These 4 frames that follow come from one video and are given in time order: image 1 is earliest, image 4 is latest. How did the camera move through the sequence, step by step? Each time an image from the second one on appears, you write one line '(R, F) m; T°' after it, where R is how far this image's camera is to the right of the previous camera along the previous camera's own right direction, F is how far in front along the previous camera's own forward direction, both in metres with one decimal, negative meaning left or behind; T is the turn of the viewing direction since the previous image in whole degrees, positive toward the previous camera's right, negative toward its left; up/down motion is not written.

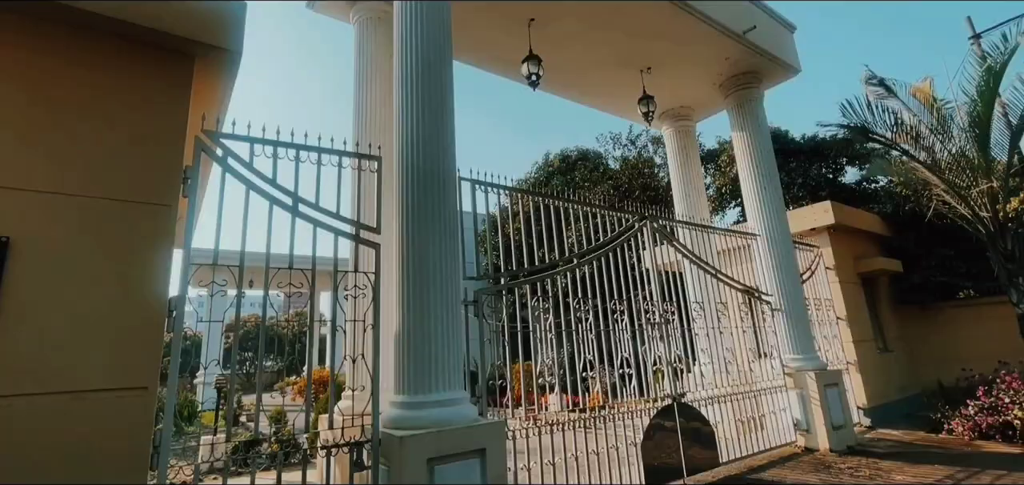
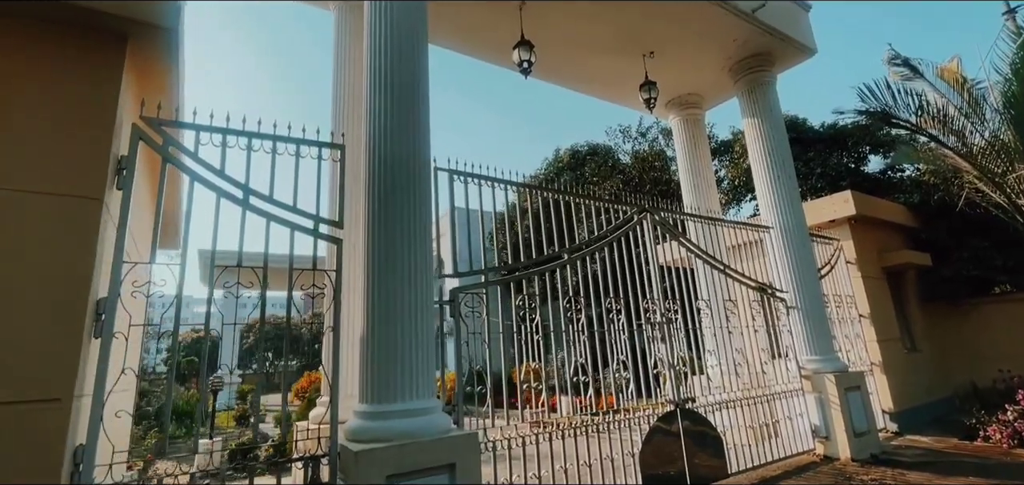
(+0.3, +0.3) m; -2°
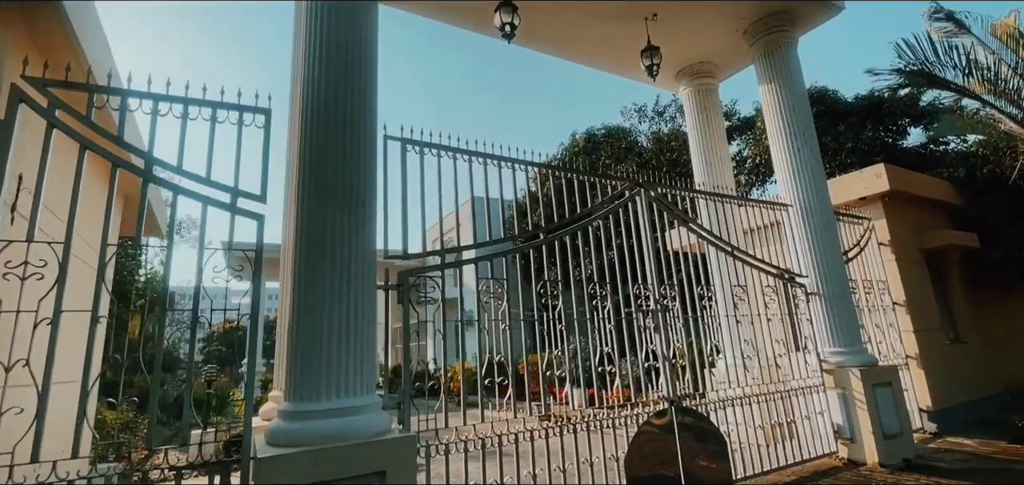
(+0.4, +0.4) m; -3°
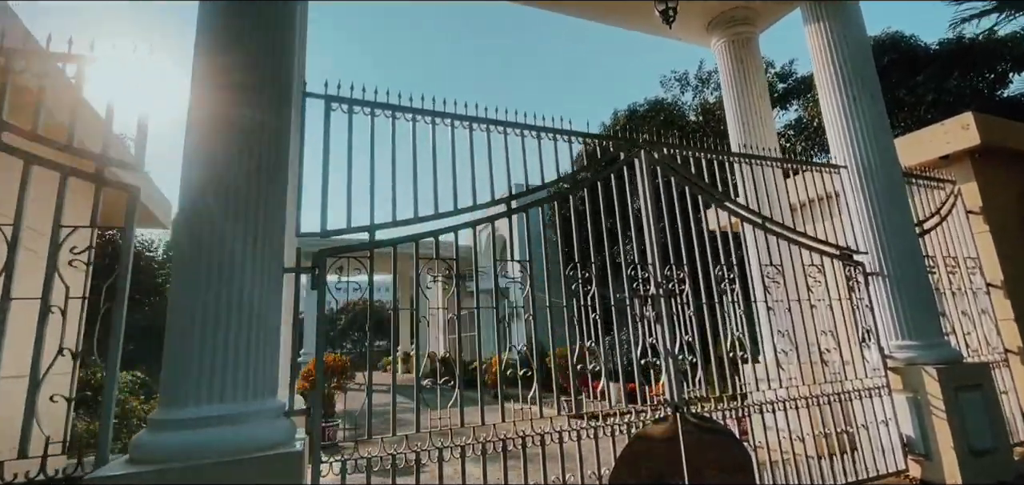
(+0.6, +0.6) m; -7°
